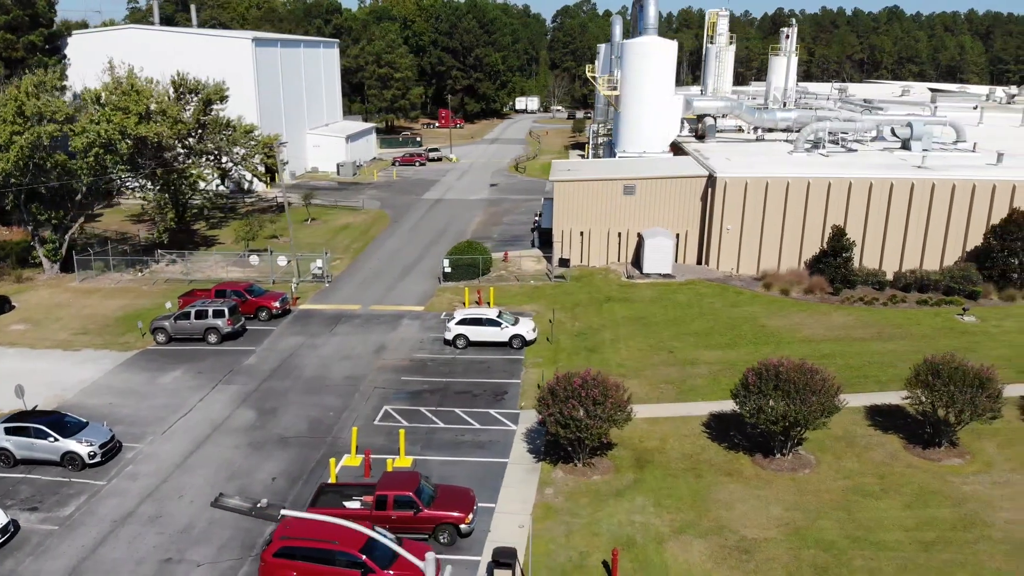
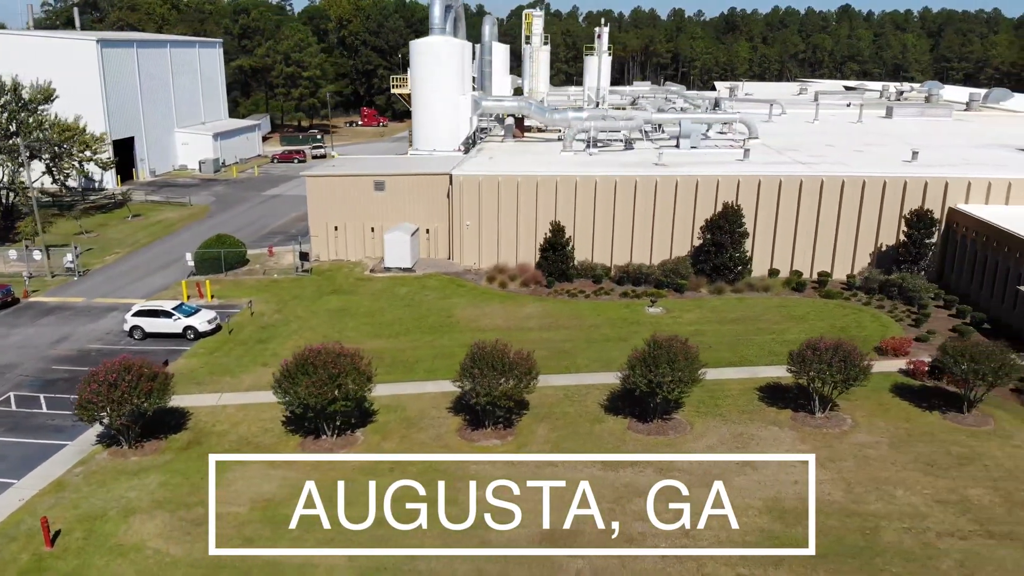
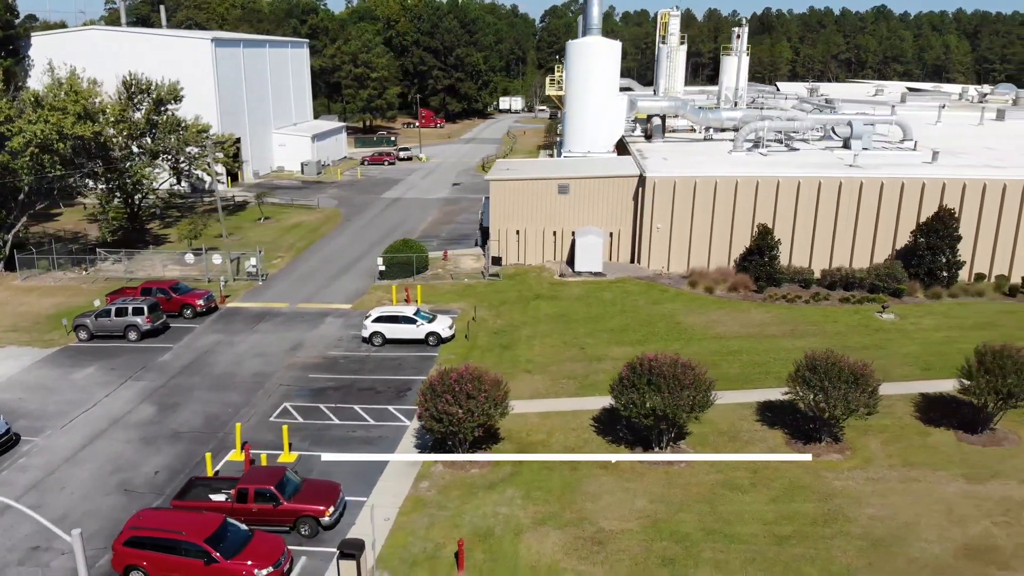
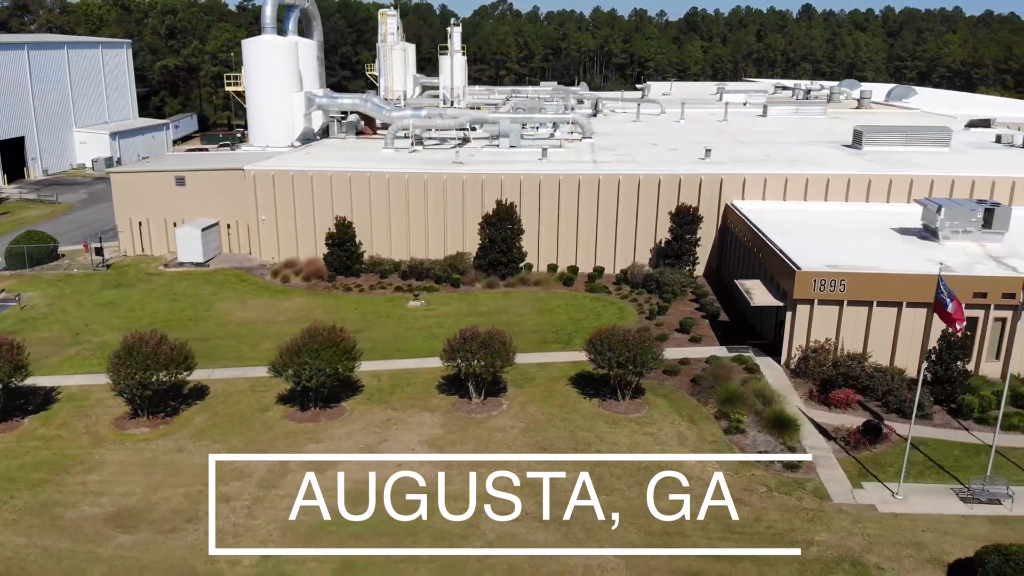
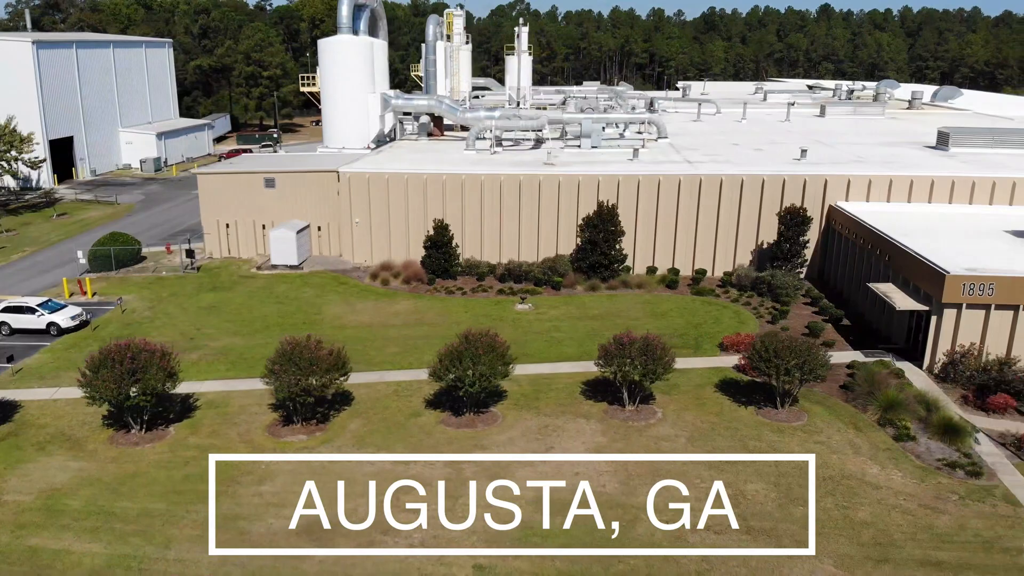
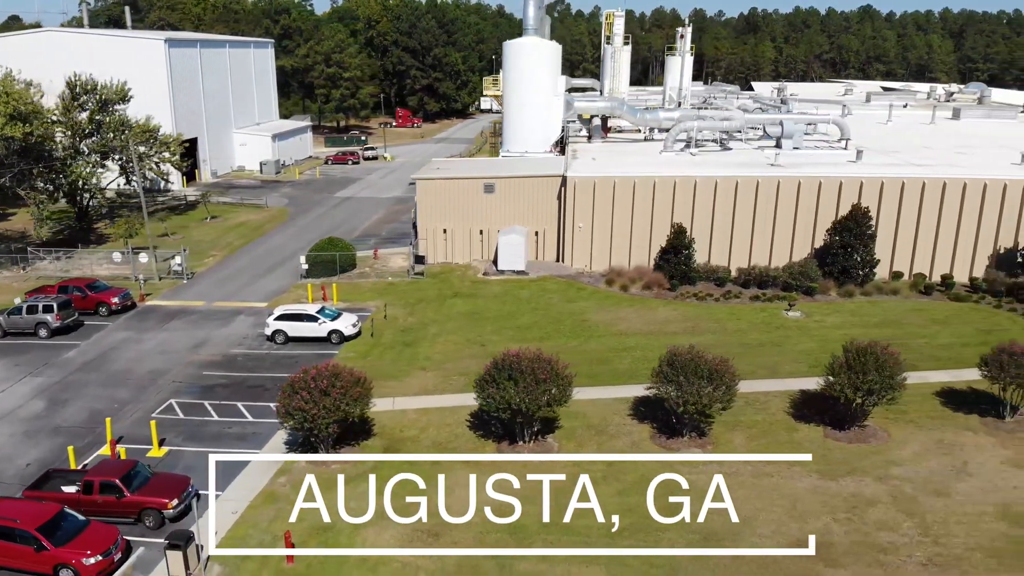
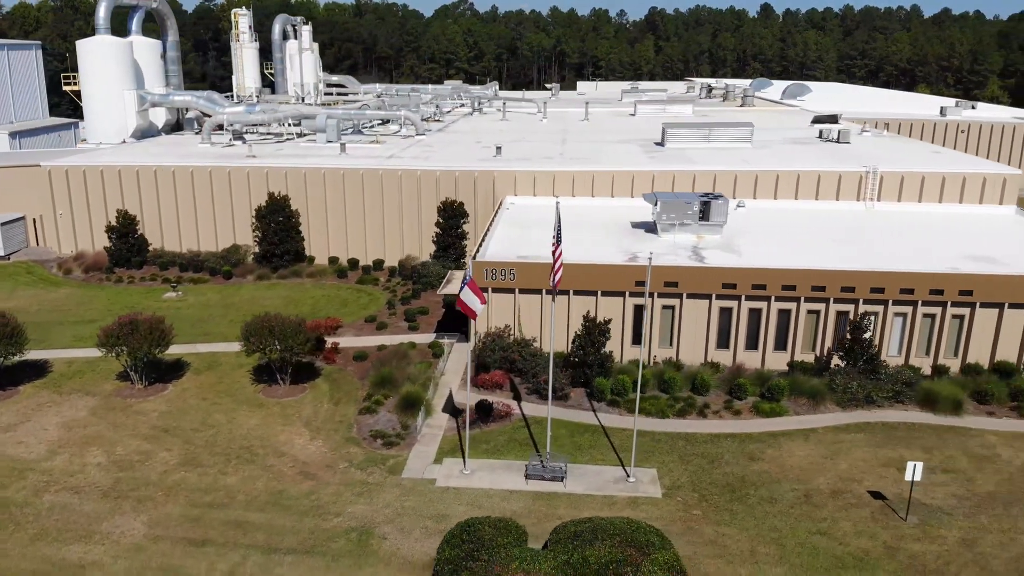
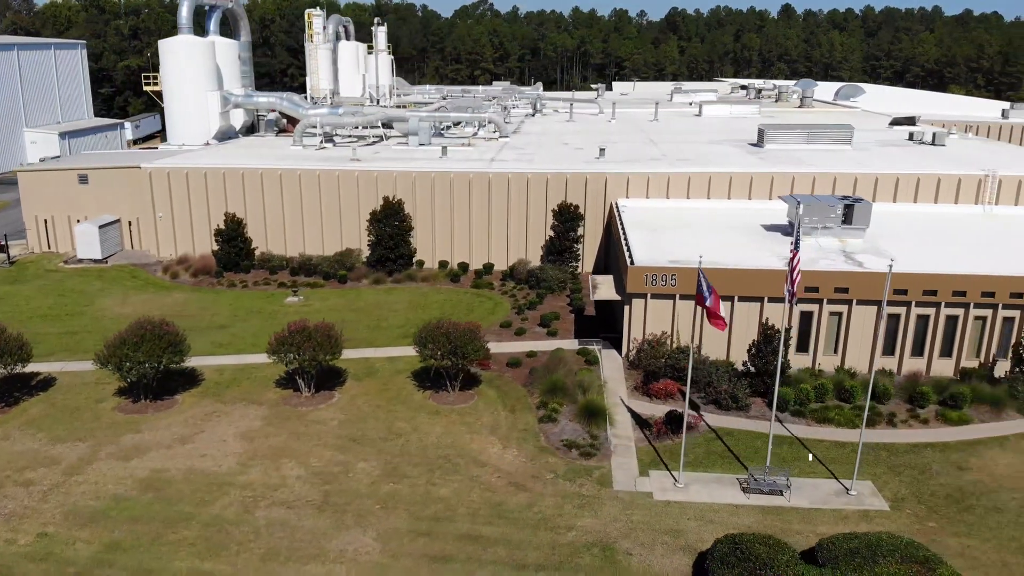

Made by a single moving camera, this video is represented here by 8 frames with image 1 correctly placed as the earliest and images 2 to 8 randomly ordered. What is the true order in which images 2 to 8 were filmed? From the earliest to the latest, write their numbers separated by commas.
3, 6, 2, 5, 4, 8, 7
